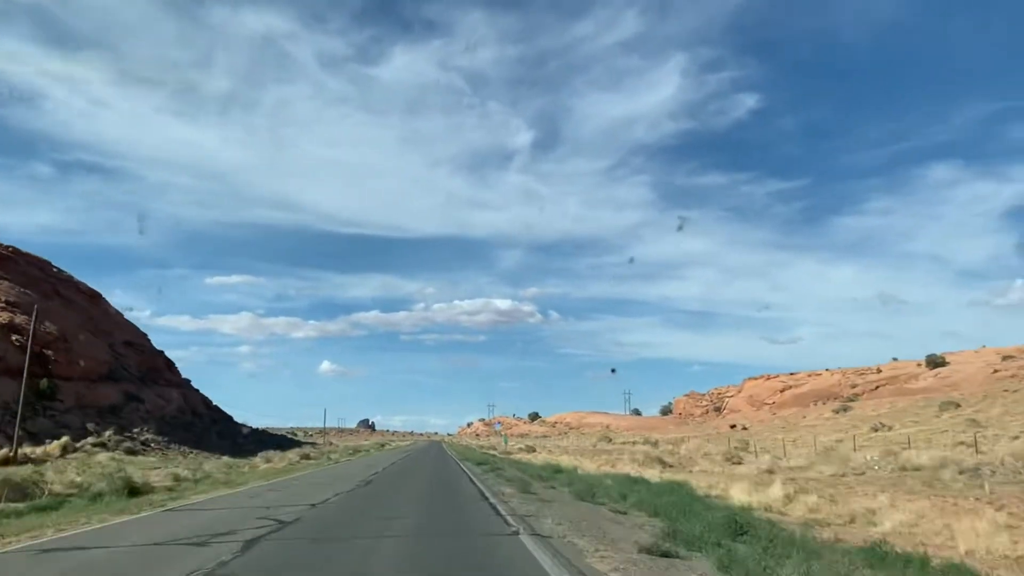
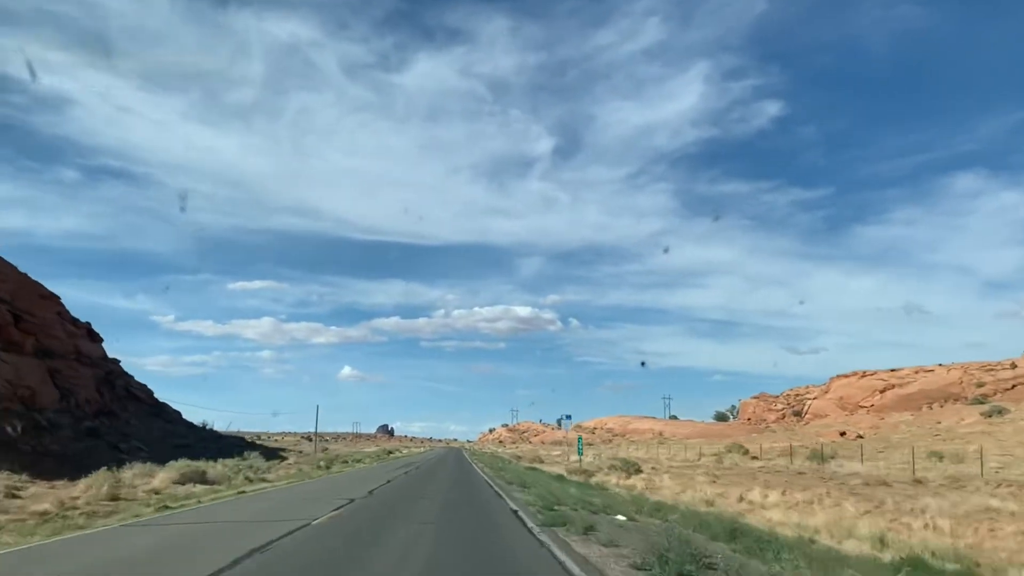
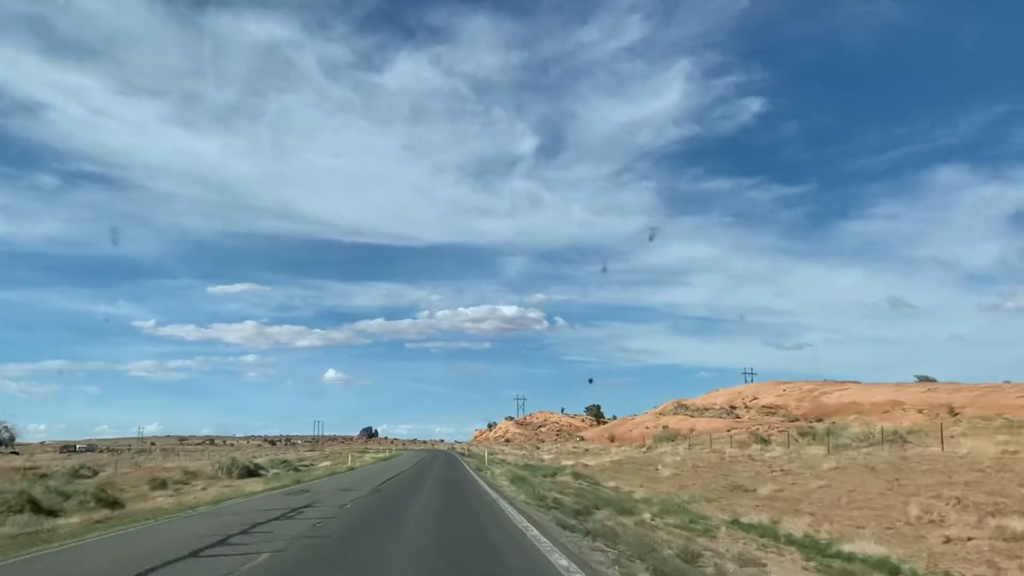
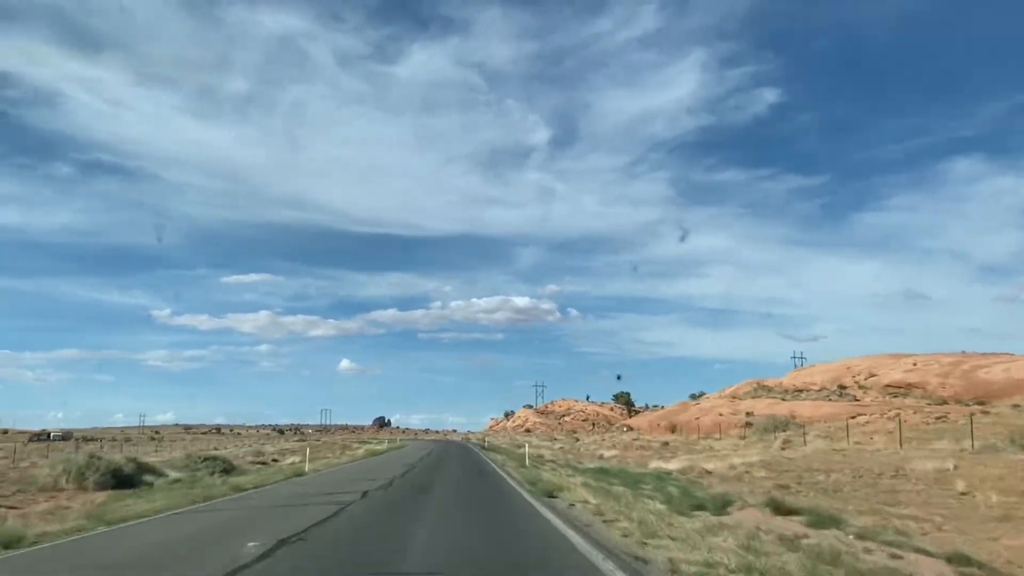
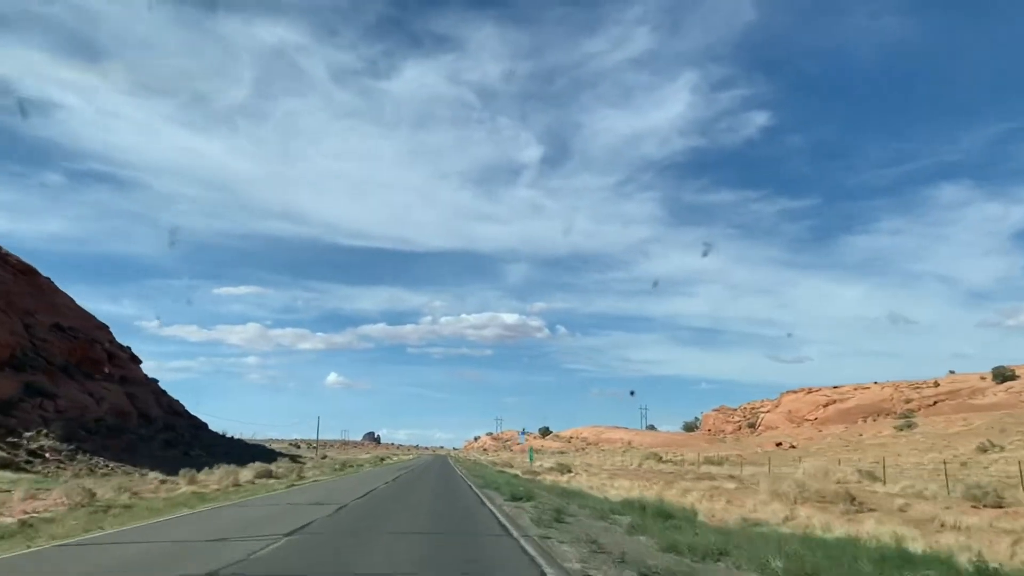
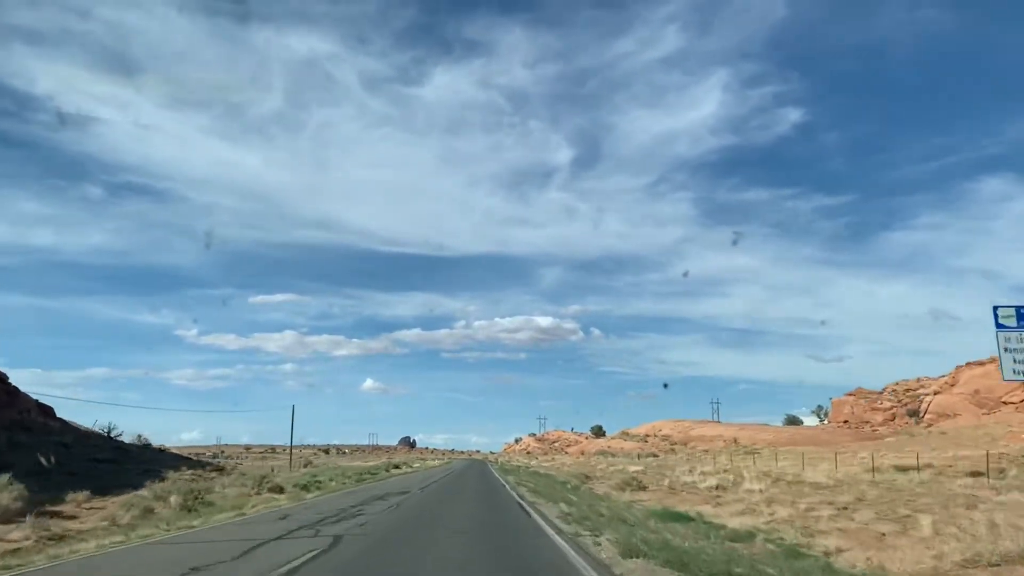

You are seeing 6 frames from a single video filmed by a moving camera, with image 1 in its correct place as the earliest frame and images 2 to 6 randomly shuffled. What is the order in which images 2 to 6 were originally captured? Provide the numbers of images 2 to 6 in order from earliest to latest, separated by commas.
5, 2, 6, 3, 4
